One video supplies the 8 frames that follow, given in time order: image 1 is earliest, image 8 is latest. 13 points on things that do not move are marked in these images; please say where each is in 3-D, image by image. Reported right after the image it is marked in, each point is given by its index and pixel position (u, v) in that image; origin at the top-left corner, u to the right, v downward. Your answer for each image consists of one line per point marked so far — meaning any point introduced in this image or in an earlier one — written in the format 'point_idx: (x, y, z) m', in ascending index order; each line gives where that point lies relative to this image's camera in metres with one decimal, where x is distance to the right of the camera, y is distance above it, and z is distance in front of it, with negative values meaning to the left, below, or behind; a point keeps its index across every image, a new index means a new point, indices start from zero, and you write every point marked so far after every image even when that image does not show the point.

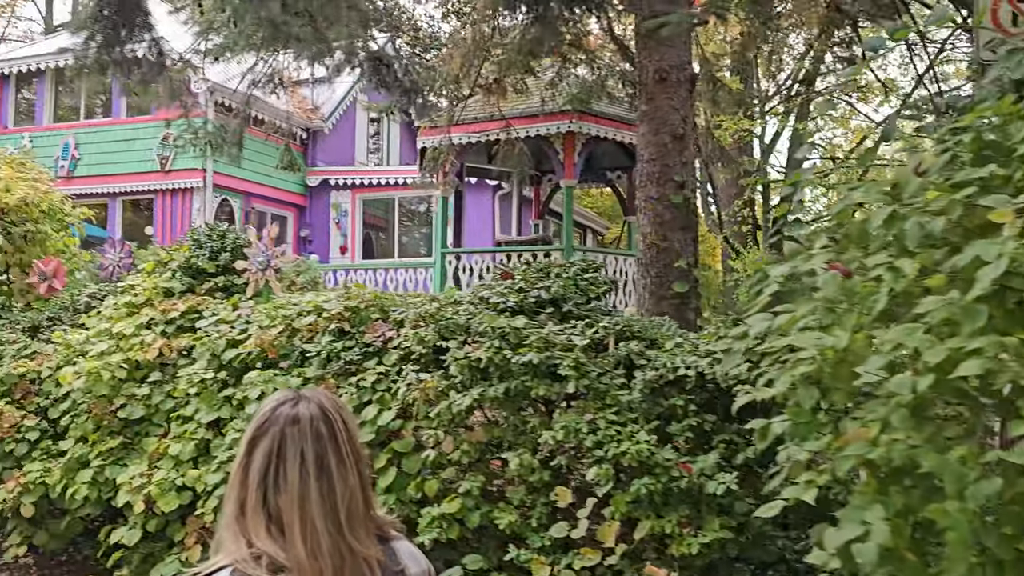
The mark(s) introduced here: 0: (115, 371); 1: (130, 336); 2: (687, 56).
0: (-2.4, -0.5, +4.9) m
1: (-2.4, -0.3, +5.2) m
2: (+1.2, +1.6, +5.7) m
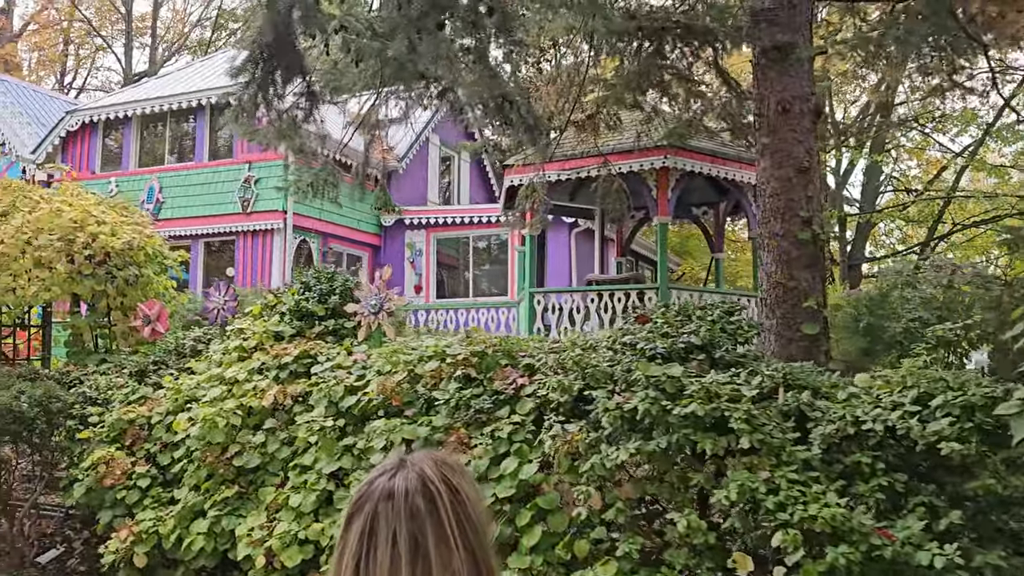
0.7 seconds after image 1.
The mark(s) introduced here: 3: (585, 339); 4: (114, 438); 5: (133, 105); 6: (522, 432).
0: (-1.6, -0.8, +4.8) m
1: (-1.7, -0.6, +5.1) m
2: (+2.0, +1.3, +5.4) m
3: (+0.4, -0.3, +4.2) m
4: (-2.6, -1.0, +5.5) m
5: (-6.4, +3.1, +14.1) m
6: (0.0, -0.7, +3.8) m
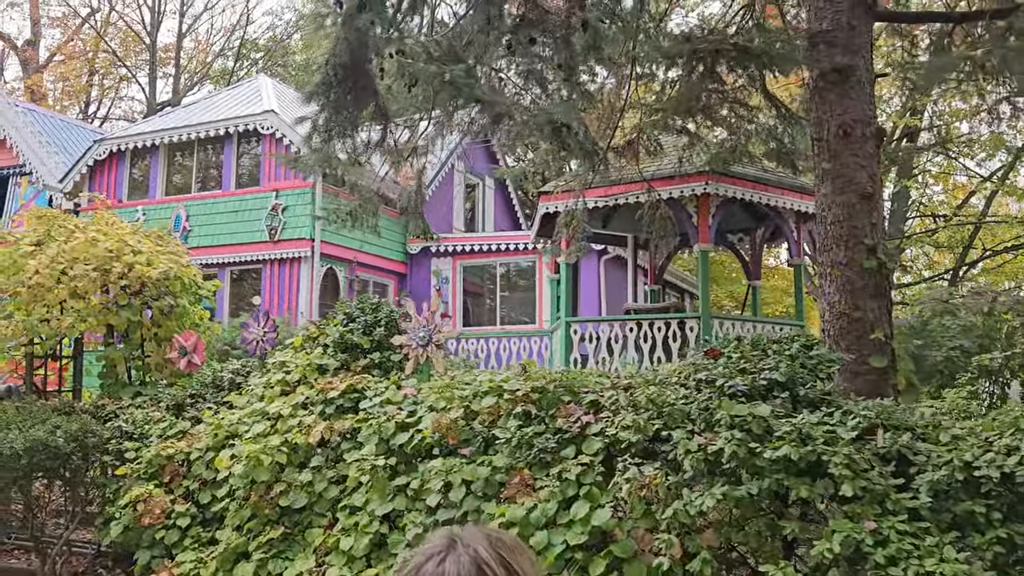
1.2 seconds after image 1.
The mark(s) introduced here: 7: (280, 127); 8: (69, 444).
0: (-1.3, -0.9, +4.6) m
1: (-1.3, -0.8, +4.9) m
2: (+2.3, +1.1, +5.3) m
3: (+0.7, -0.4, +4.0) m
4: (-2.3, -1.2, +5.3) m
5: (-6.0, +2.6, +14.1) m
6: (+0.3, -0.8, +3.6) m
7: (-3.7, +2.6, +13.1) m
8: (-2.9, -1.0, +5.5) m
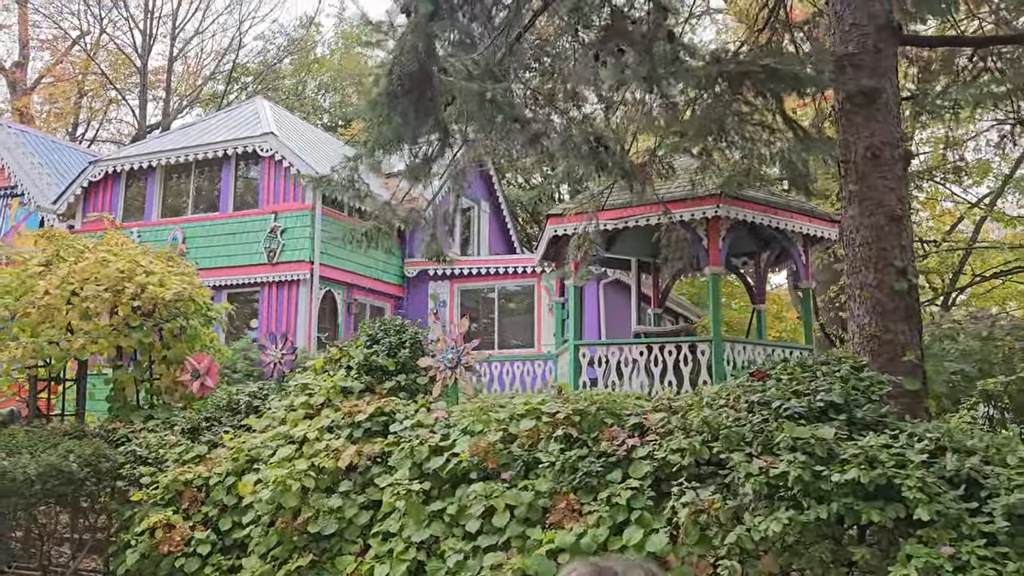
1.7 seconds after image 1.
0: (-1.1, -1.0, +4.5) m
1: (-1.2, -0.9, +4.8) m
2: (+2.5, +1.0, +5.3) m
3: (+0.9, -0.5, +4.0) m
4: (-2.1, -1.3, +5.2) m
5: (-6.0, +2.2, +14.0) m
6: (+0.6, -0.9, +3.5) m
7: (-3.7, +2.2, +13.0) m
8: (-2.7, -1.2, +5.3) m
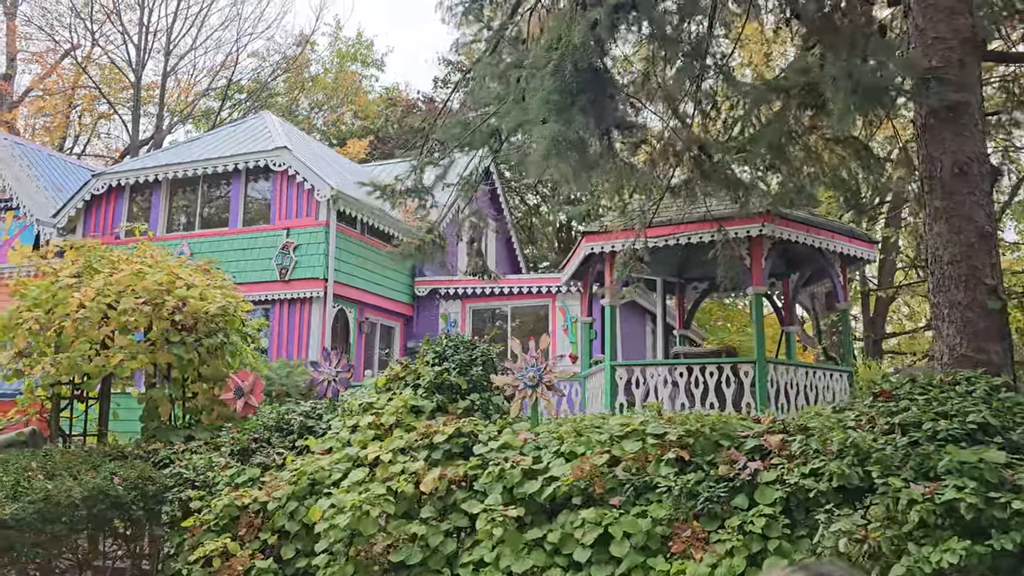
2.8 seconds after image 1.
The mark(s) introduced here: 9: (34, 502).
0: (-0.7, -1.1, +4.2) m
1: (-0.7, -1.0, +4.5) m
2: (+2.9, +0.9, +5.1) m
3: (+1.4, -0.6, +3.8) m
4: (-1.7, -1.4, +4.9) m
5: (-5.7, +2.0, +13.6) m
6: (+1.1, -1.0, +3.3) m
7: (-3.4, +1.9, +12.8) m
8: (-2.3, -1.2, +5.0) m
9: (-2.7, -1.2, +4.8) m
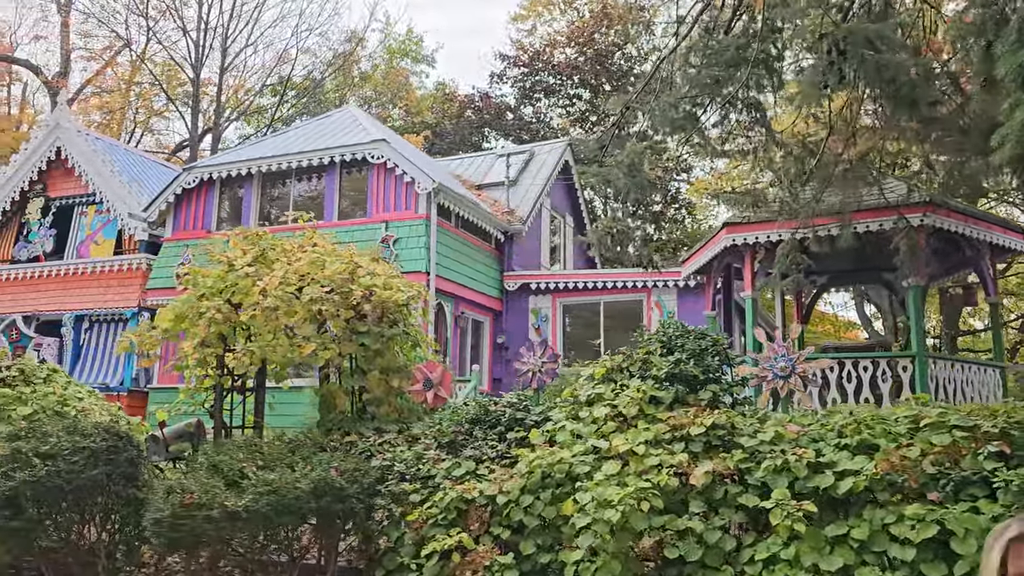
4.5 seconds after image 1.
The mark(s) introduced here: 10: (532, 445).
0: (+0.7, -1.0, +4.1) m
1: (+0.7, -0.9, +4.3) m
2: (+4.3, +0.9, +4.9) m
3: (+2.7, -0.5, +3.5) m
4: (-0.3, -1.3, +4.7) m
5: (-4.2, +2.1, +13.6) m
6: (+2.4, -0.9, +3.1) m
7: (-1.8, +2.0, +12.7) m
8: (-0.9, -1.2, +4.9) m
9: (-1.4, -1.2, +4.6) m
10: (+0.1, -0.9, +5.0) m
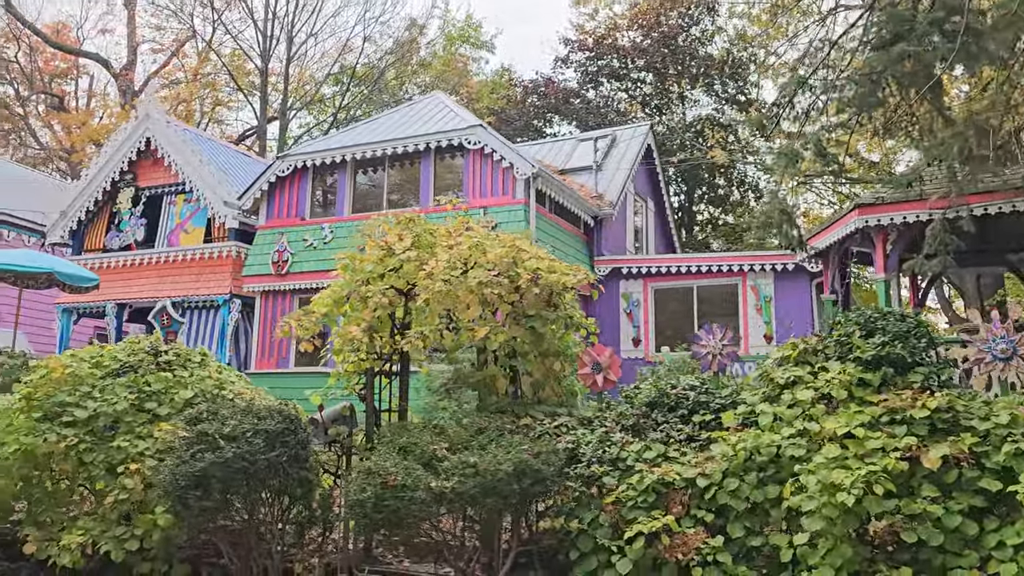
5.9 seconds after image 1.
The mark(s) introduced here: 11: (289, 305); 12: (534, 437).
0: (+1.8, -0.9, +4.0) m
1: (+1.8, -0.8, +4.3) m
2: (+5.4, +1.1, +4.6) m
3: (+3.8, -0.4, +3.4) m
4: (+0.8, -1.2, +4.7) m
5: (-2.6, +2.3, +13.7) m
6: (+3.4, -0.8, +2.9) m
7: (-0.3, +2.2, +12.6) m
8: (+0.2, -1.1, +4.9) m
9: (-0.2, -1.1, +4.7) m
10: (+1.3, -0.8, +4.9) m
11: (-3.8, -0.3, +14.2) m
12: (+0.1, -1.0, +5.3) m
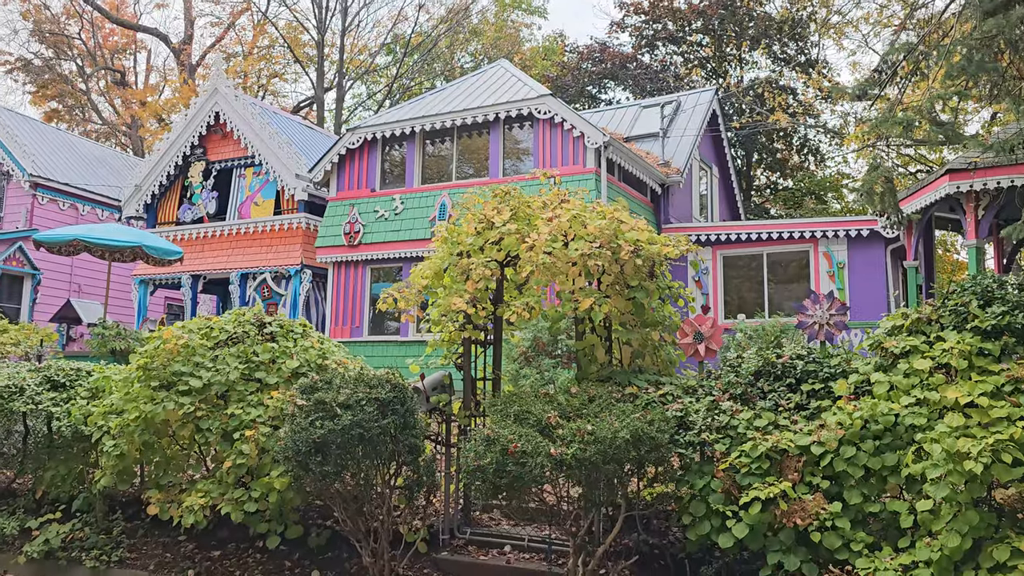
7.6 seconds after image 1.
0: (+2.4, -0.8, +4.0) m
1: (+2.4, -0.6, +4.3) m
2: (+6.1, +1.3, +4.4) m
3: (+4.4, -0.3, +3.3) m
4: (+1.5, -1.1, +4.8) m
5: (-1.5, +2.8, +13.8) m
6: (+4.0, -0.7, +2.9) m
7: (+0.7, +2.7, +12.7) m
8: (+0.9, -0.9, +5.0) m
9: (+0.4, -0.9, +4.8) m
10: (+2.0, -0.7, +5.0) m
11: (-2.6, +0.2, +14.5) m
12: (+0.9, -0.8, +5.4) m
